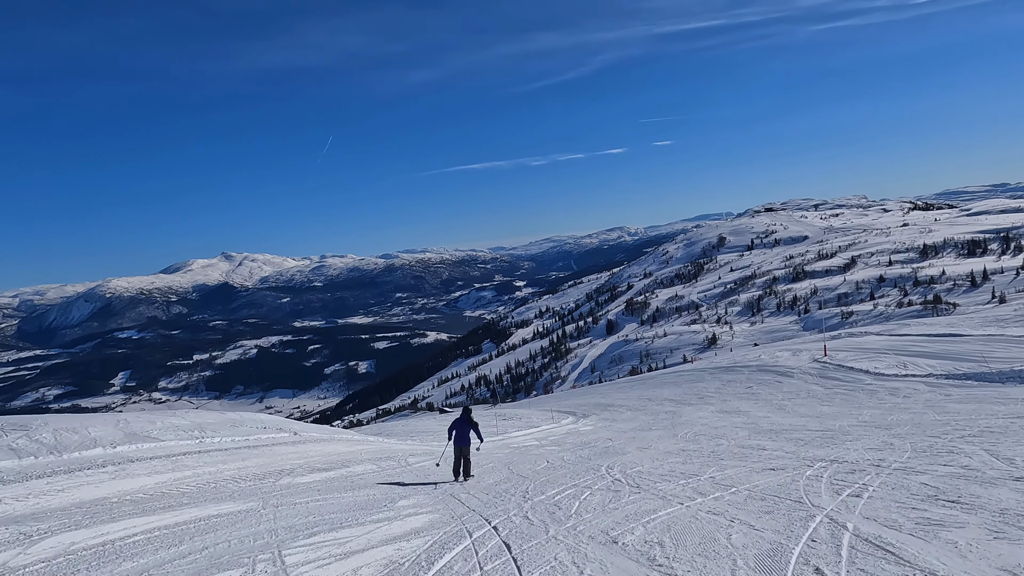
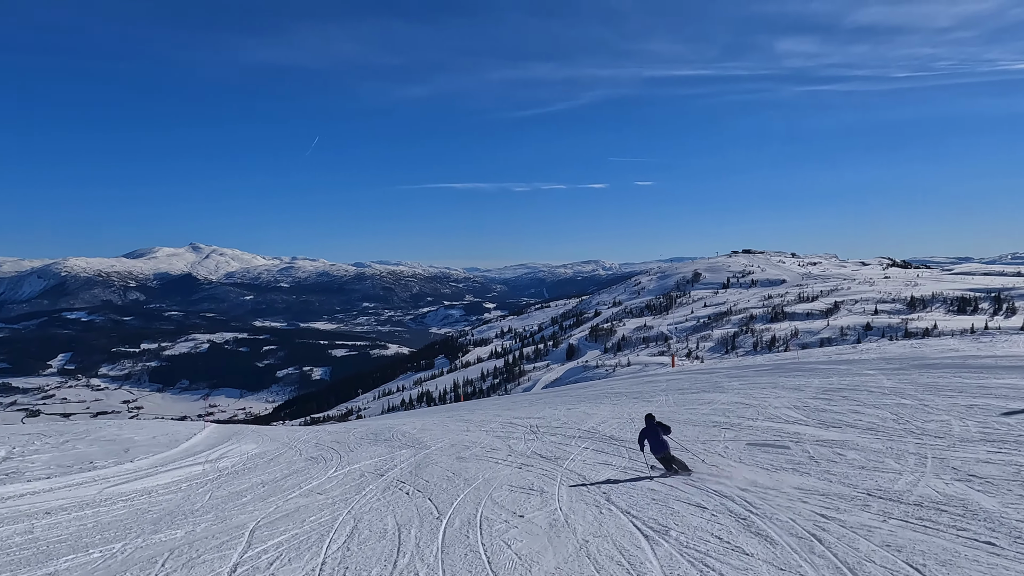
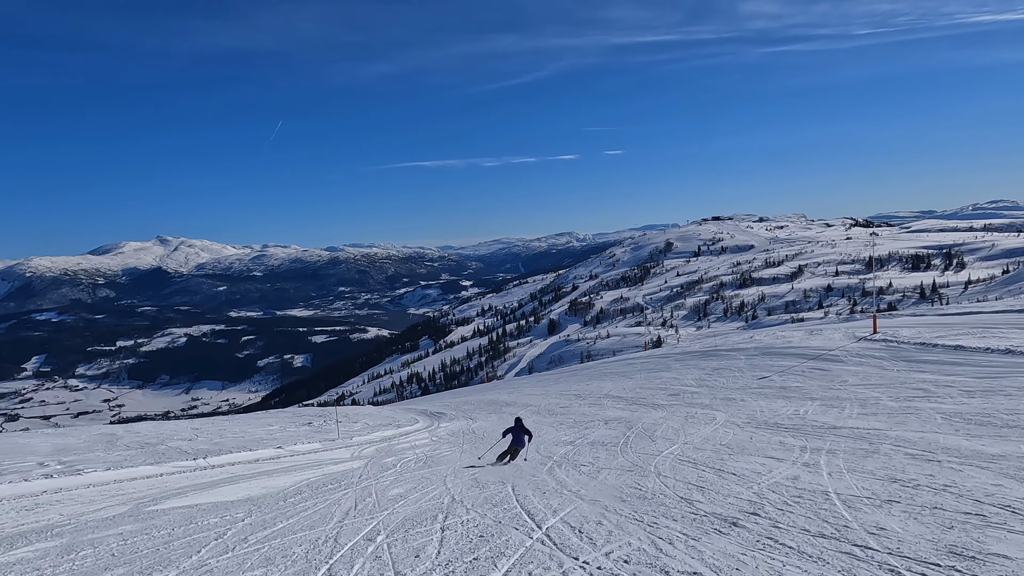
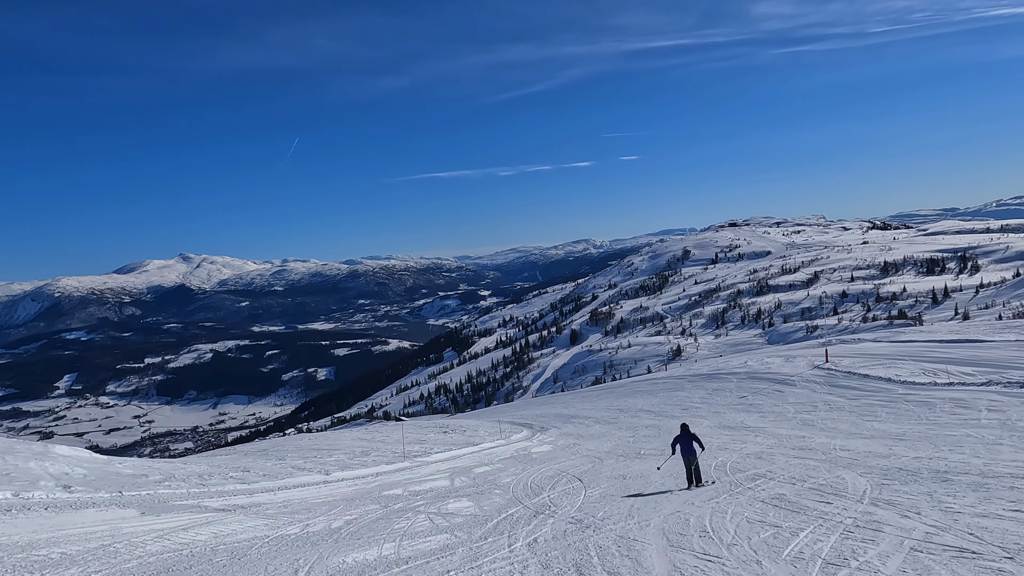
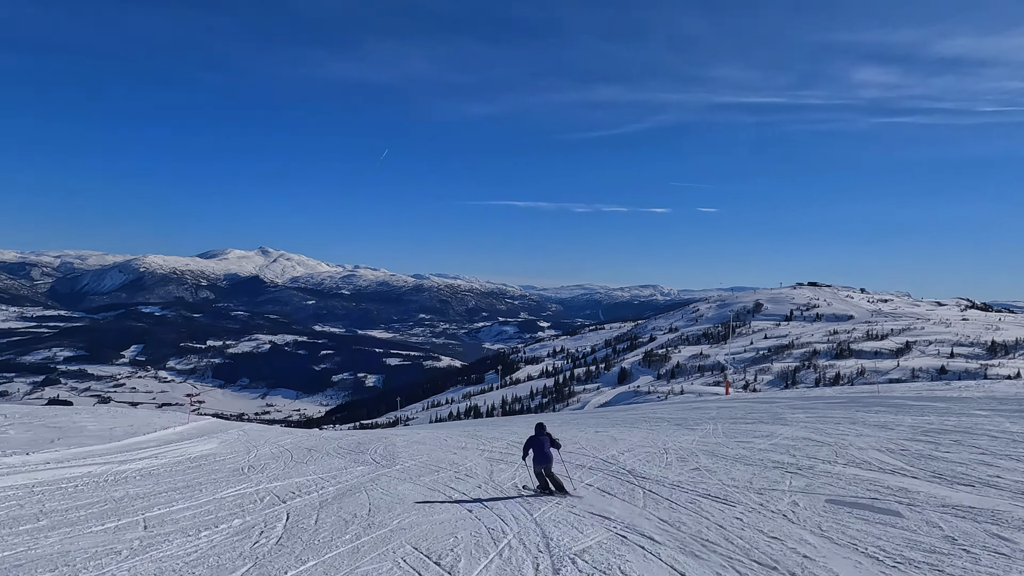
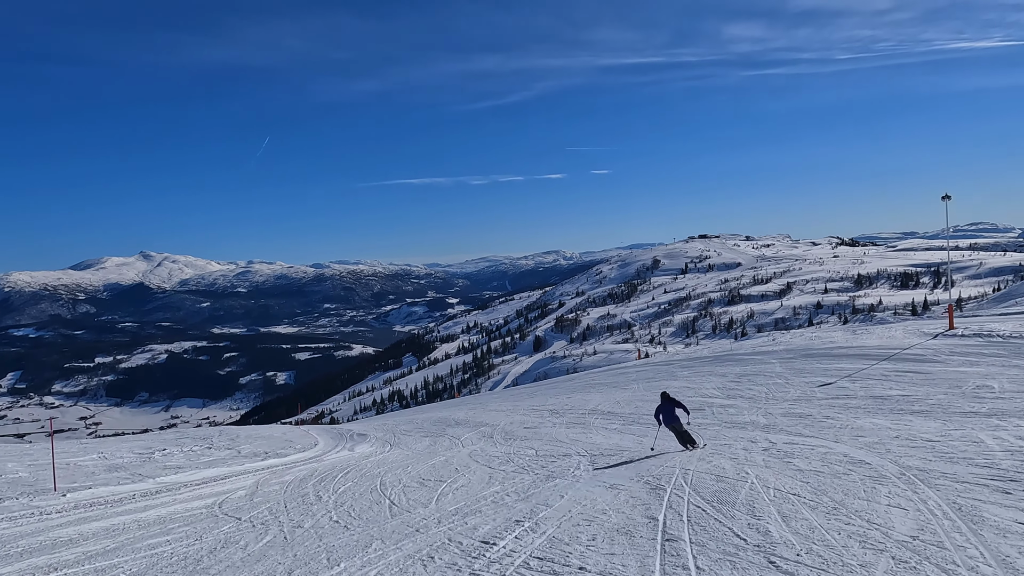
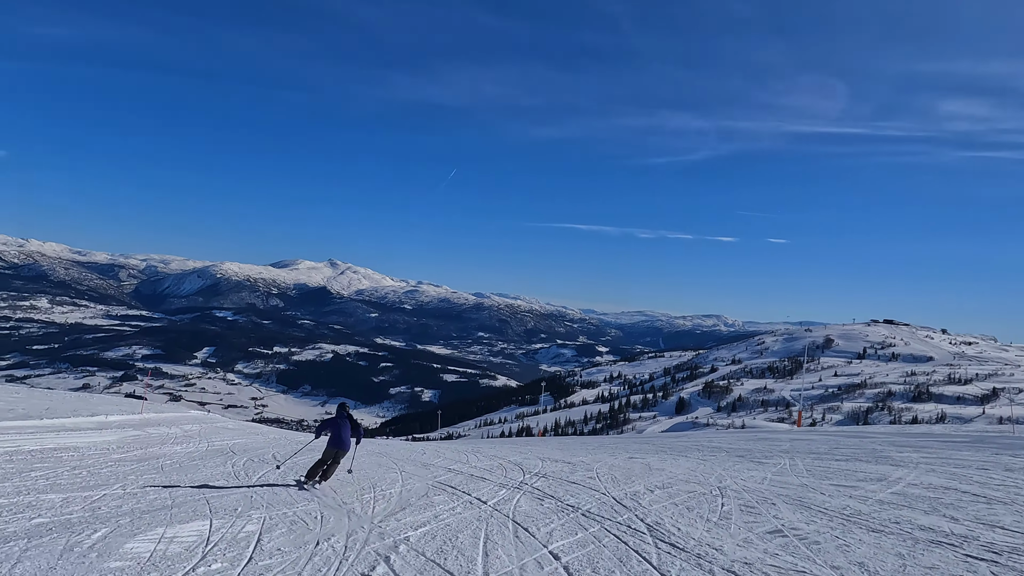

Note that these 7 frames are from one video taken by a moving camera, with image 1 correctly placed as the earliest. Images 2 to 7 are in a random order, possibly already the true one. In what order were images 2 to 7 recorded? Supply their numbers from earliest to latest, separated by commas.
4, 3, 6, 2, 5, 7
